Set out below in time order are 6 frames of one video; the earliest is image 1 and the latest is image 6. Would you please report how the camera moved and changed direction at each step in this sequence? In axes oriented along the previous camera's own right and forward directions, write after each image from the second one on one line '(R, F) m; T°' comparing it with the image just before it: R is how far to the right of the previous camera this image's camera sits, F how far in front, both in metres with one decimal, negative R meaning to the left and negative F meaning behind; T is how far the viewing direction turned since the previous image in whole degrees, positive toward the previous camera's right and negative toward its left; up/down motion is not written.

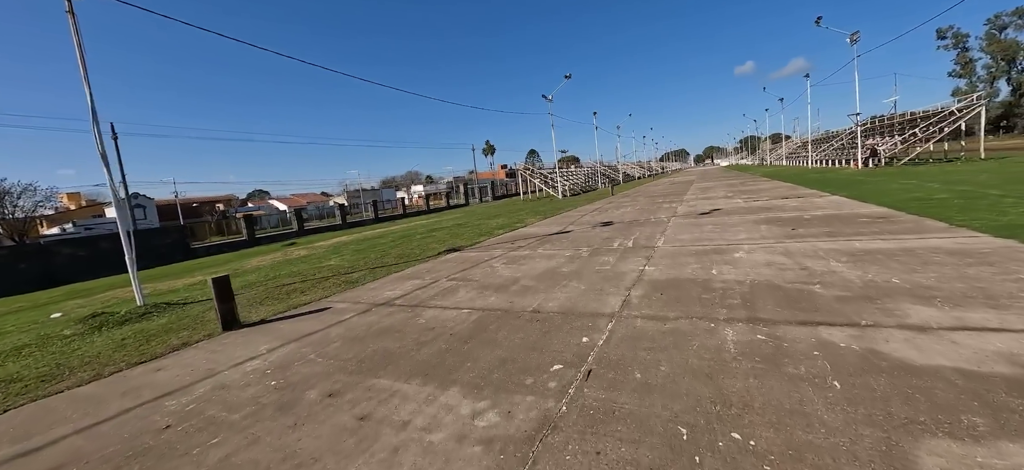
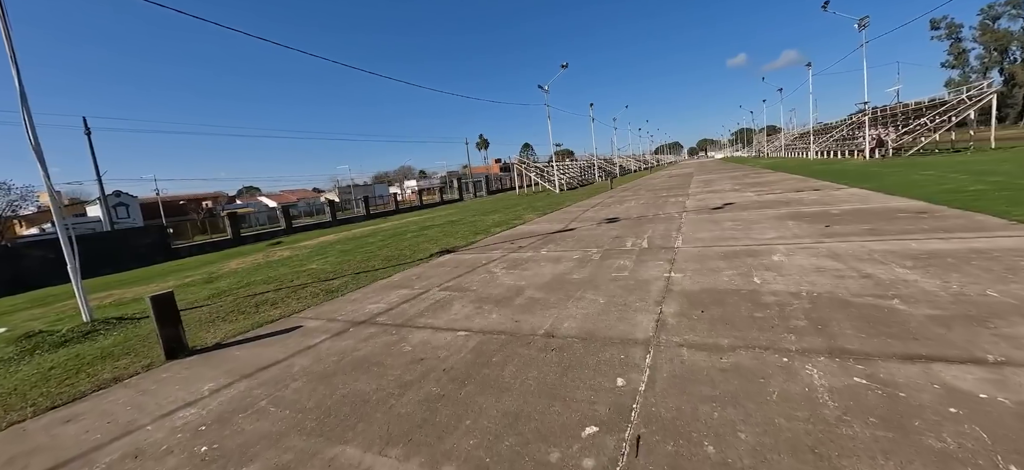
(-0.1, +0.9) m; +1°
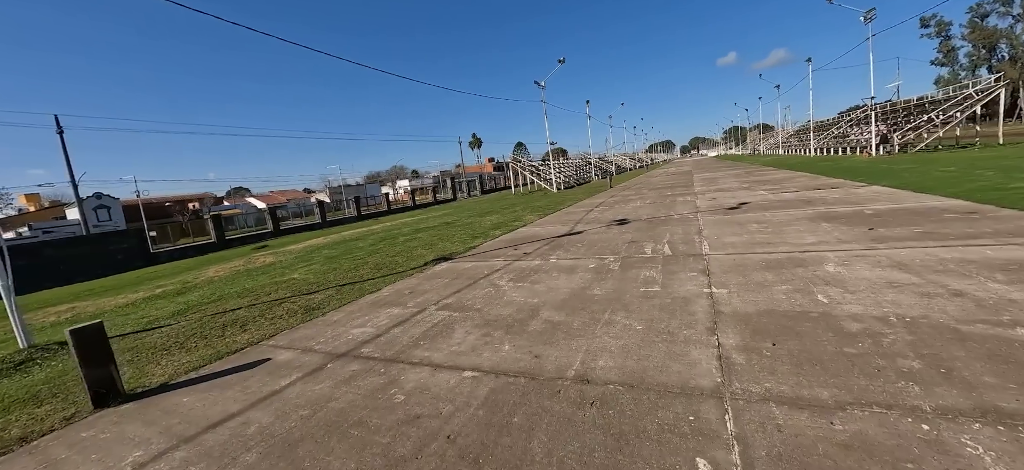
(-0.2, +0.8) m; +1°
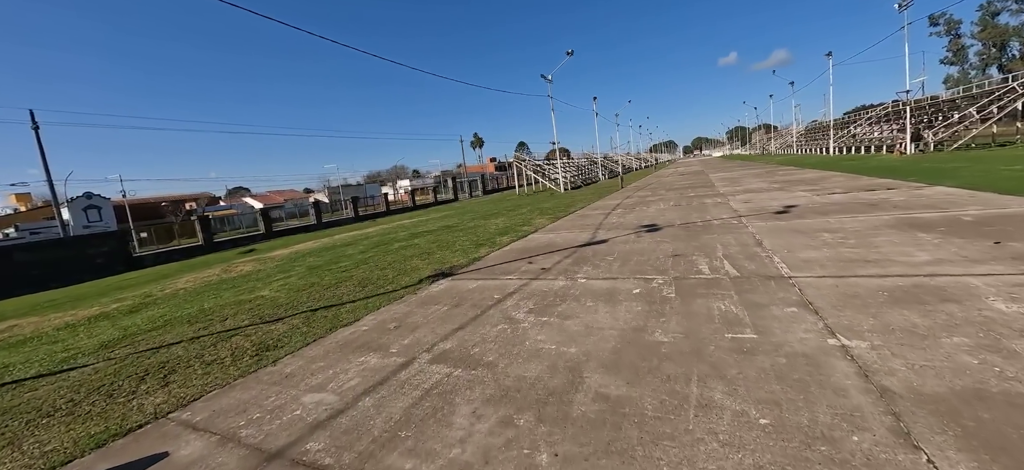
(-0.2, +1.4) m; 0°
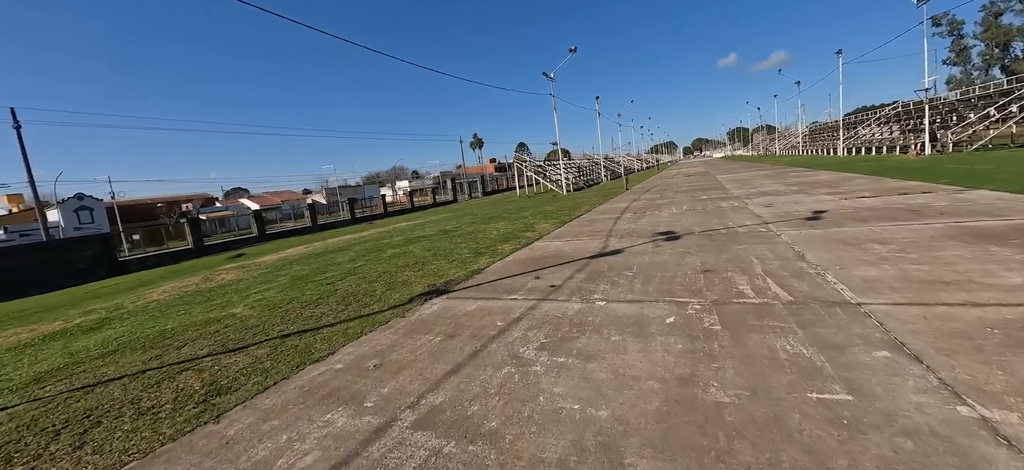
(-0.1, +0.8) m; 0°
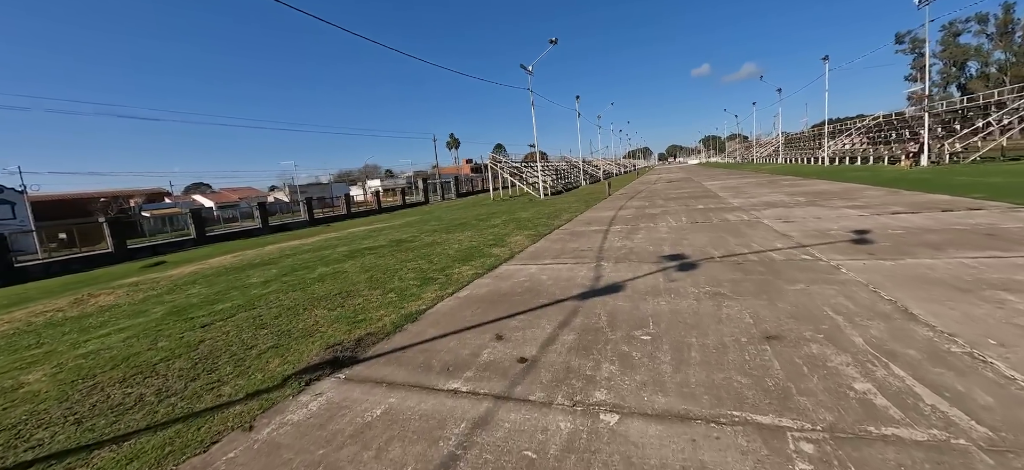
(+0.3, +2.1) m; +3°
